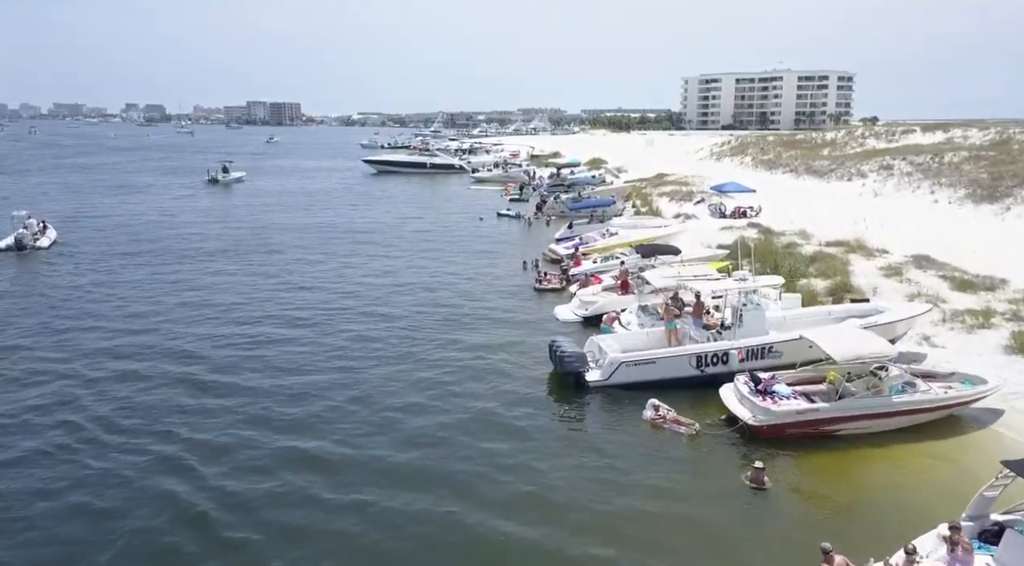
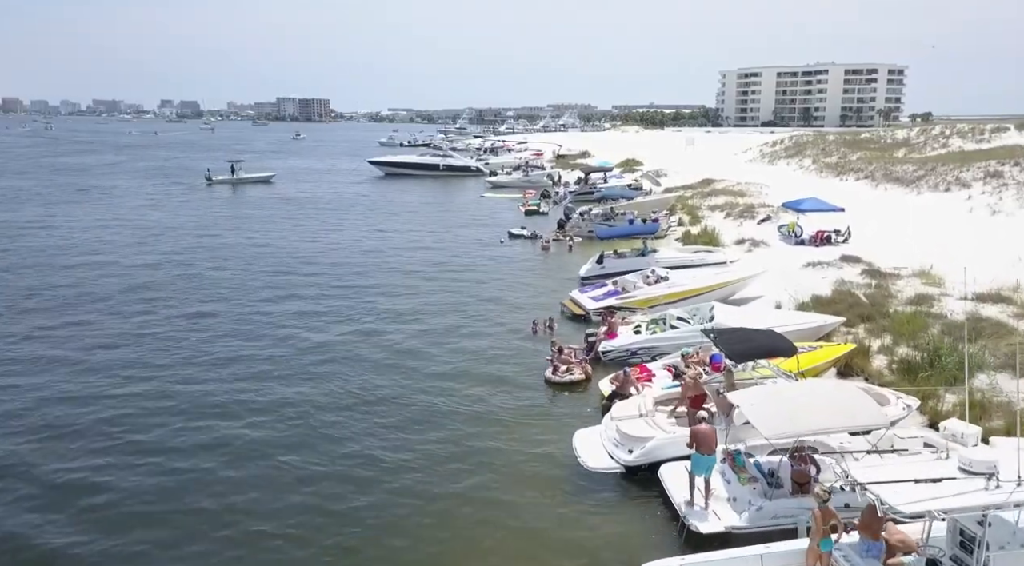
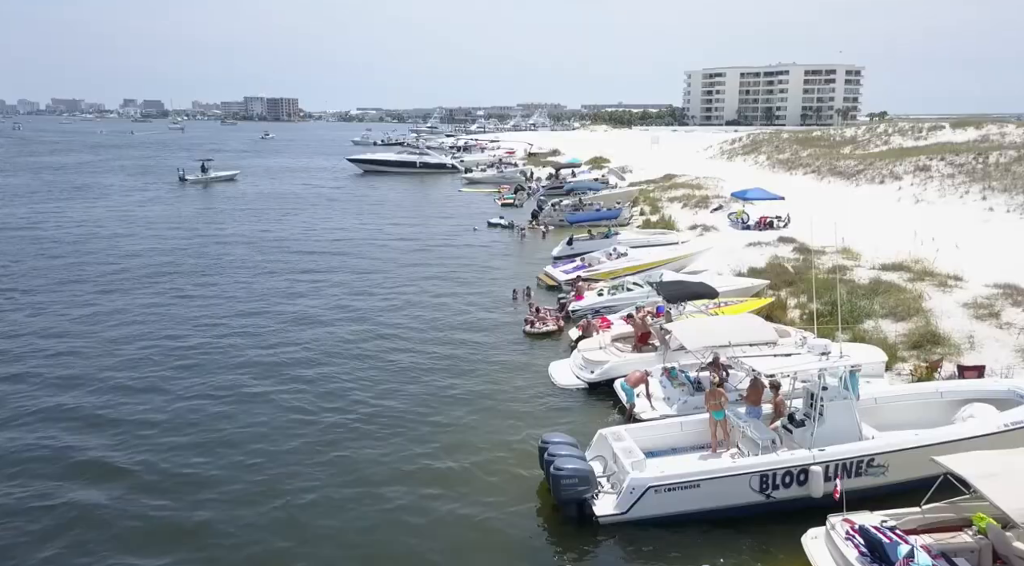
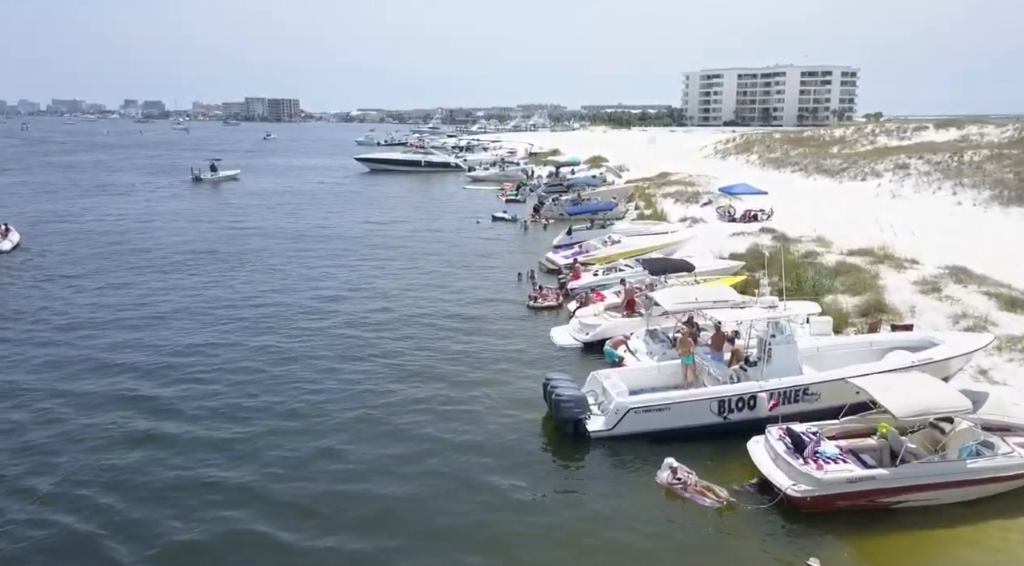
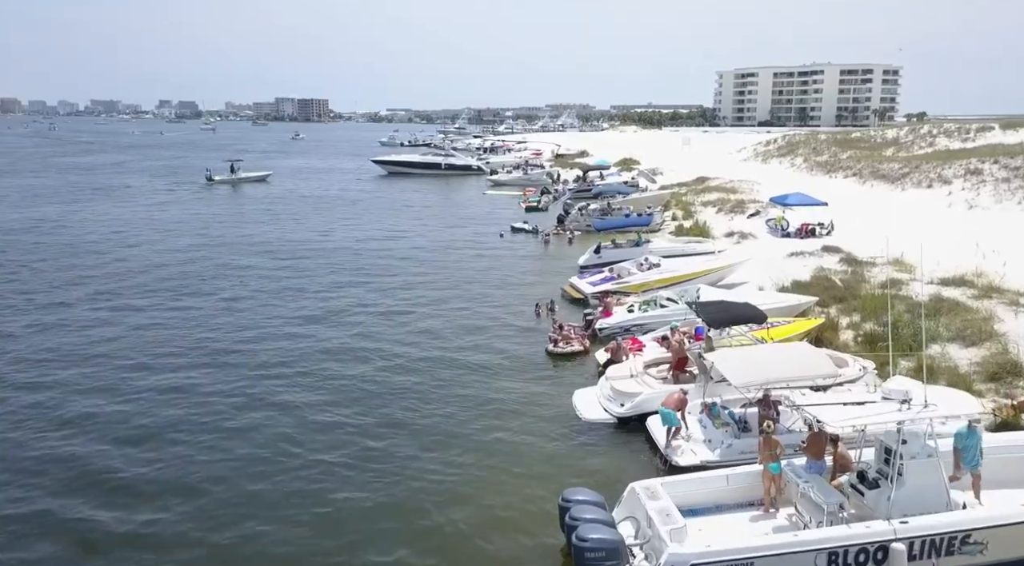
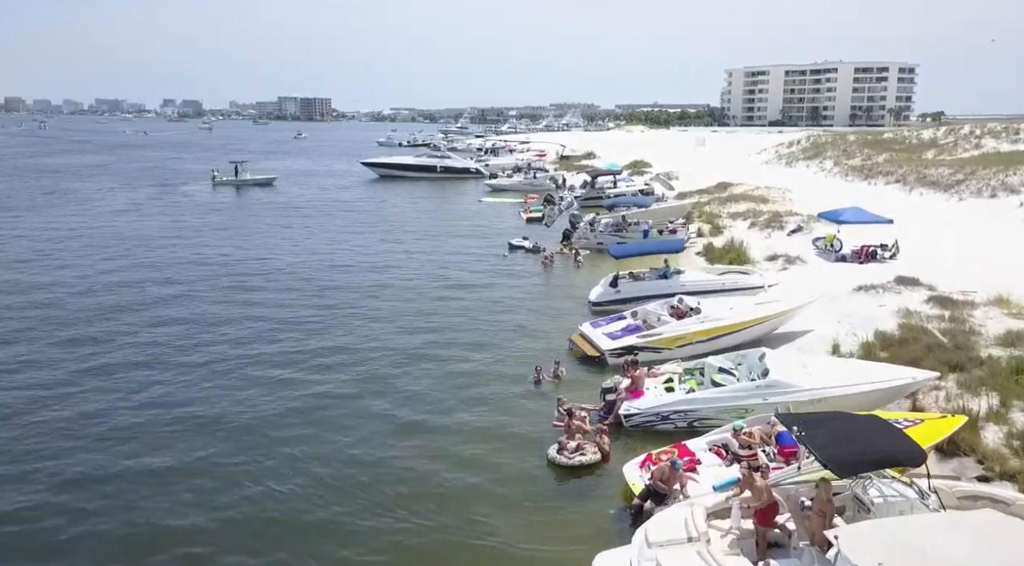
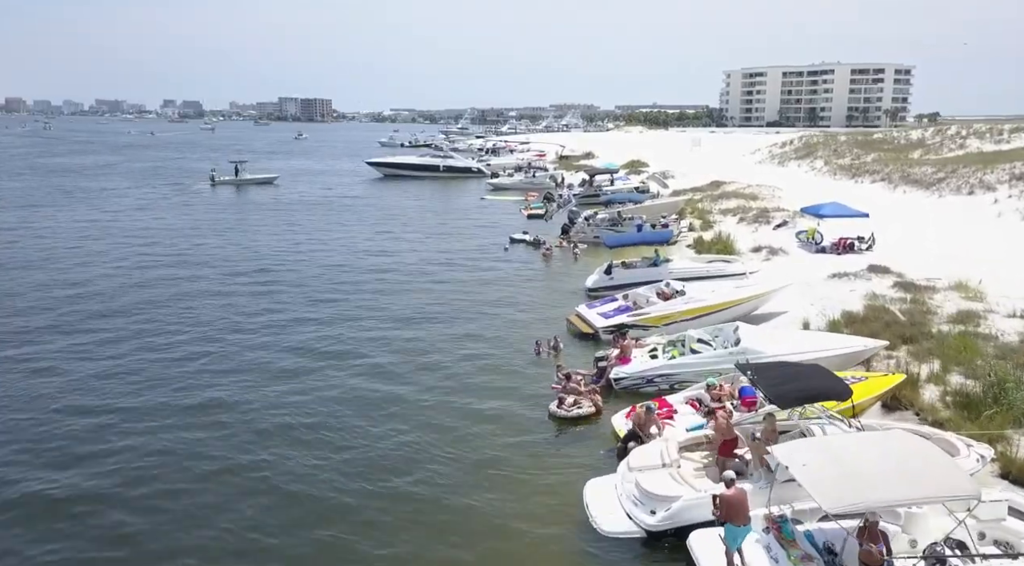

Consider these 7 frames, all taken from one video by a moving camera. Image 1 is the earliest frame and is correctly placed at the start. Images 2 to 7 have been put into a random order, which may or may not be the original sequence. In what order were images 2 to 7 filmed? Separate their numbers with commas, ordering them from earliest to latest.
4, 3, 5, 2, 7, 6
